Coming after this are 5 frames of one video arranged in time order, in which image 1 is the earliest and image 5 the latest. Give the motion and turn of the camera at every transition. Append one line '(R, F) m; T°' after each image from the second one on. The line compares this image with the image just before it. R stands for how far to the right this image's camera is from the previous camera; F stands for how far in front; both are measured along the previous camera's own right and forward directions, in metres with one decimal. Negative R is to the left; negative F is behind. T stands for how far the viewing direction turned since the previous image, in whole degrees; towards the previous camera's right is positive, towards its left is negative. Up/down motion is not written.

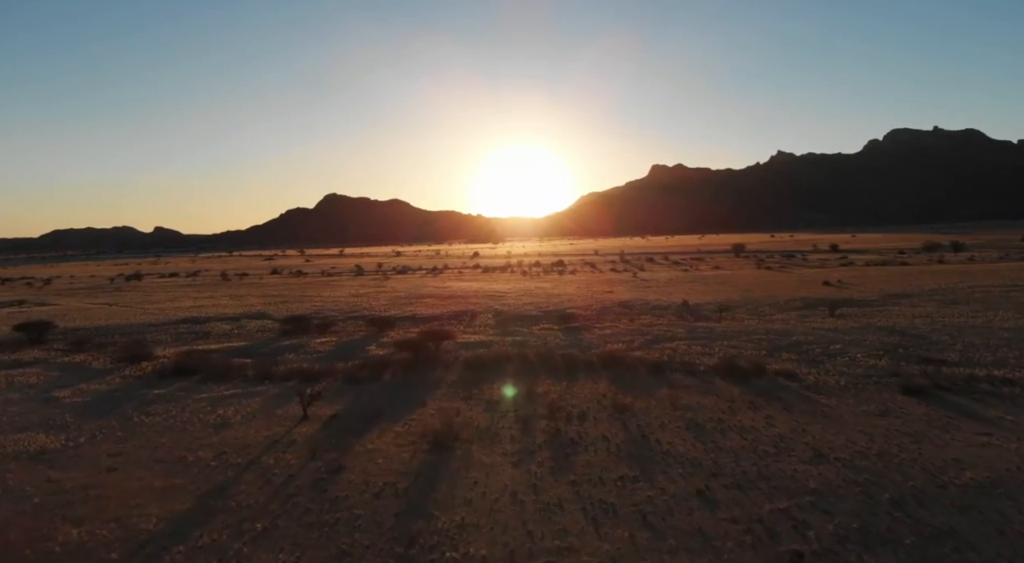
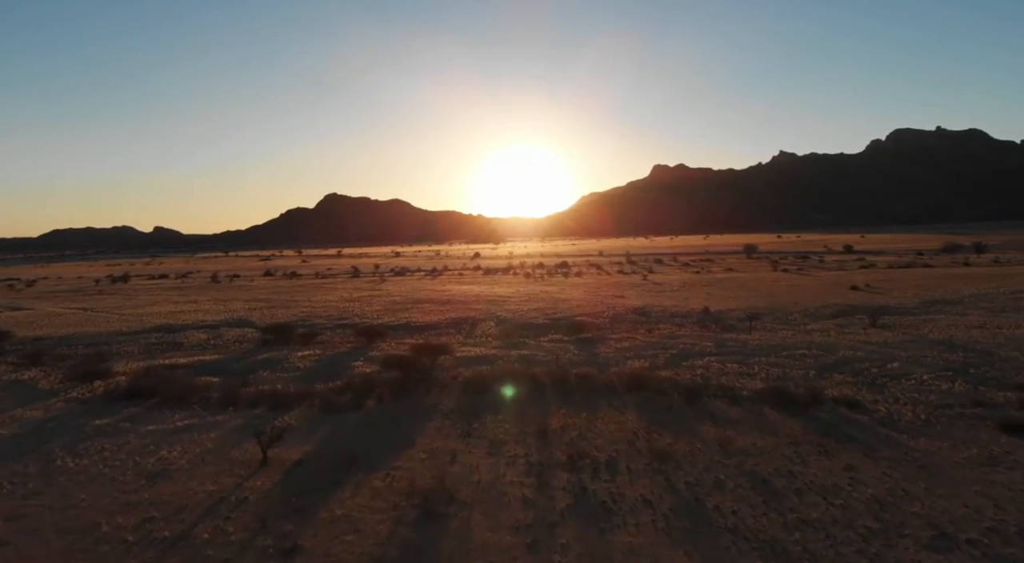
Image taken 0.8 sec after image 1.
(-0.2, +3.1) m; 0°
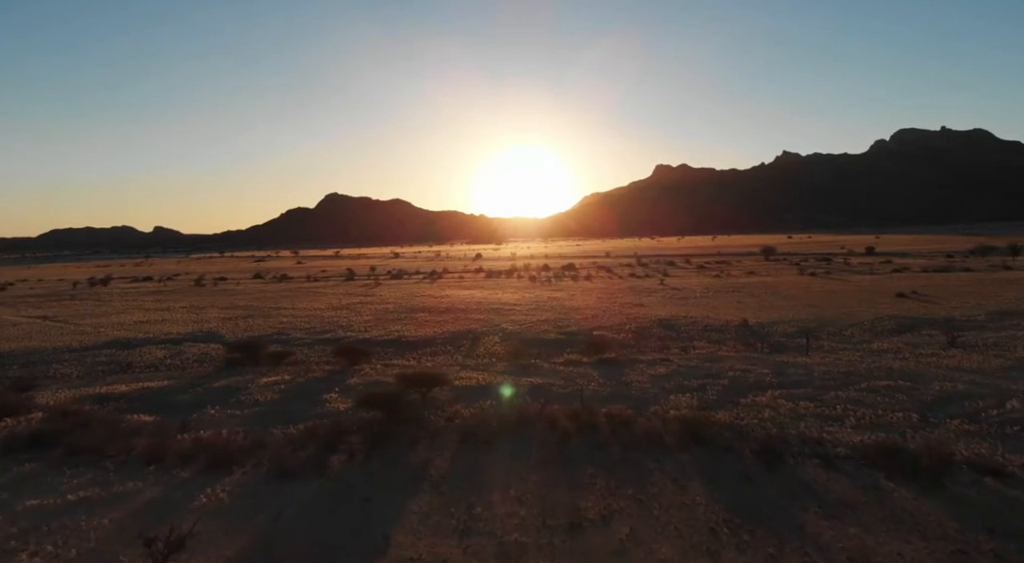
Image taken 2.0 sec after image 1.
(-0.3, +4.4) m; 0°
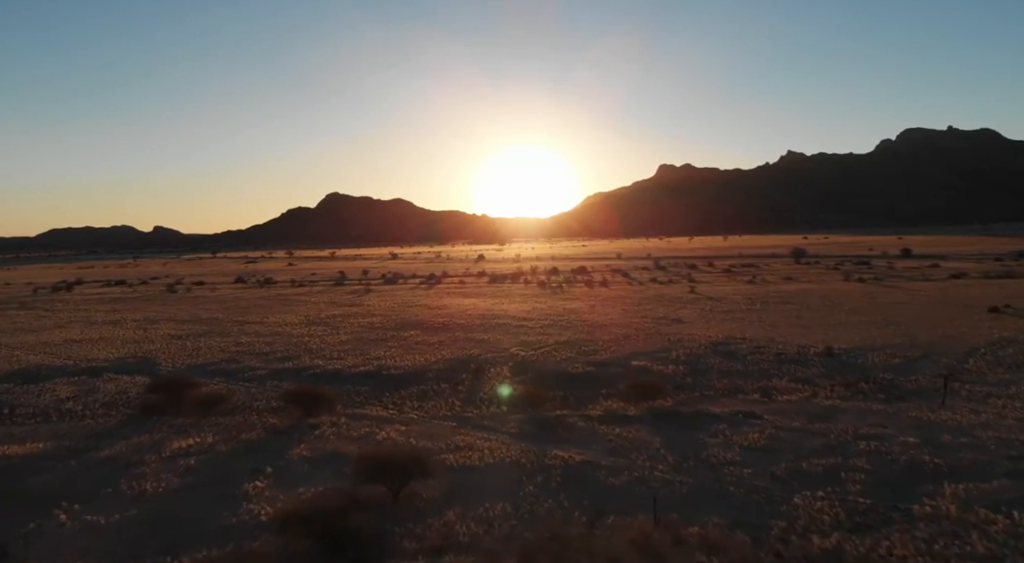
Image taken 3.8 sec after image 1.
(-0.4, +6.4) m; 0°
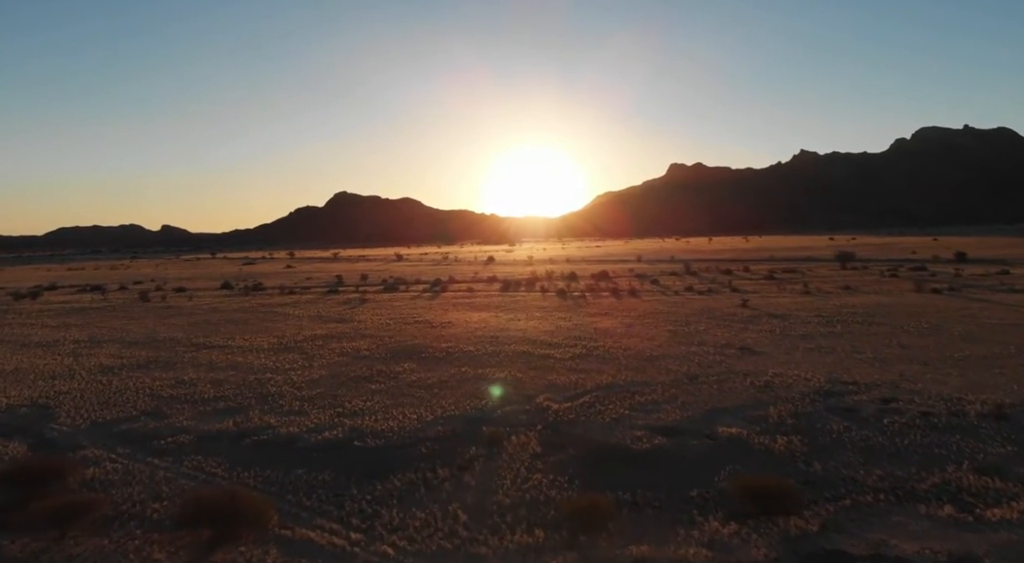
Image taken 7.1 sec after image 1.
(-0.5, +6.5) m; -1°
